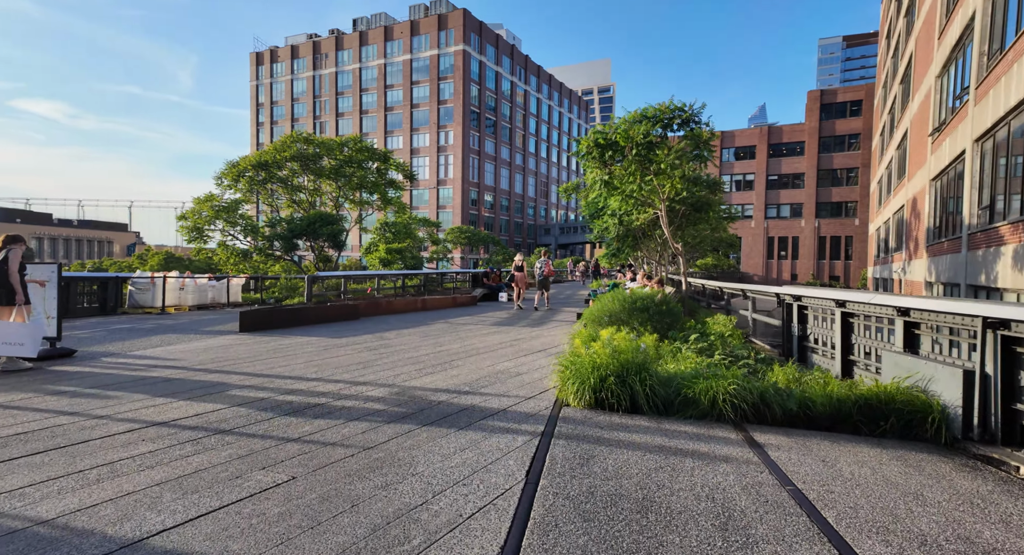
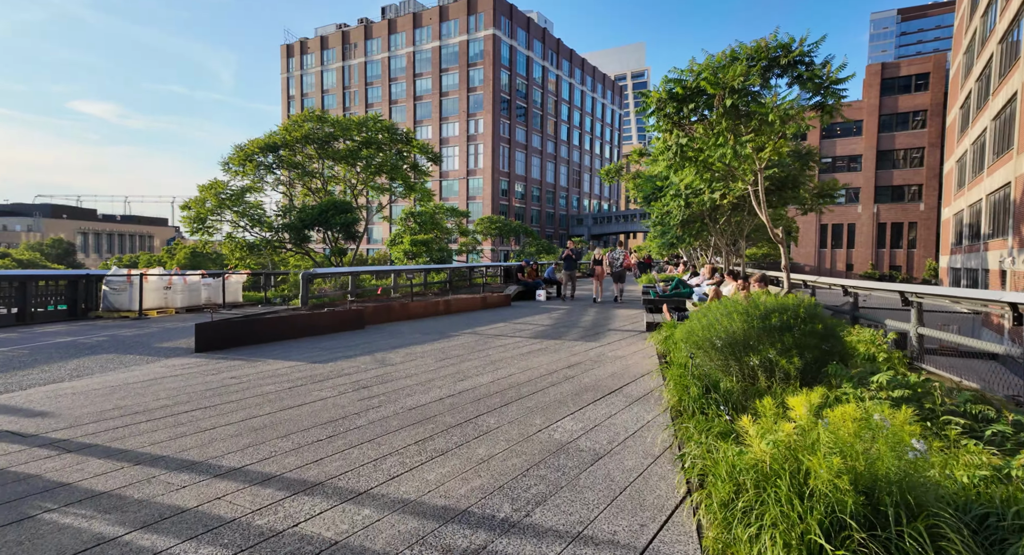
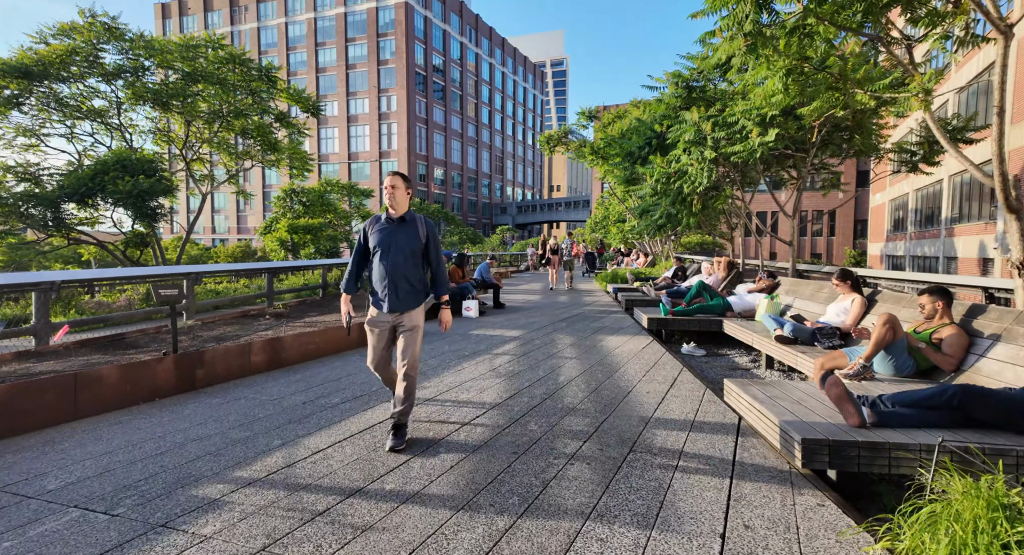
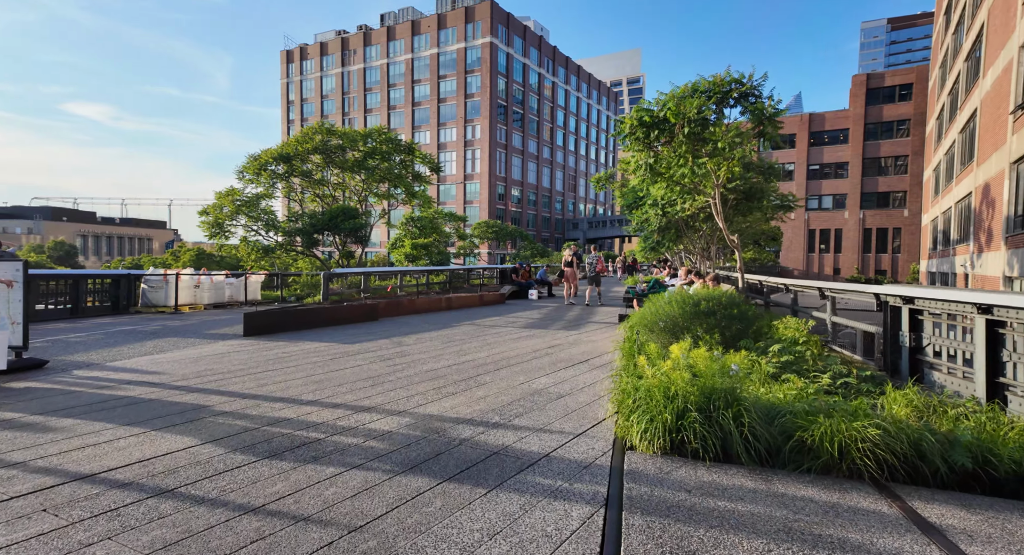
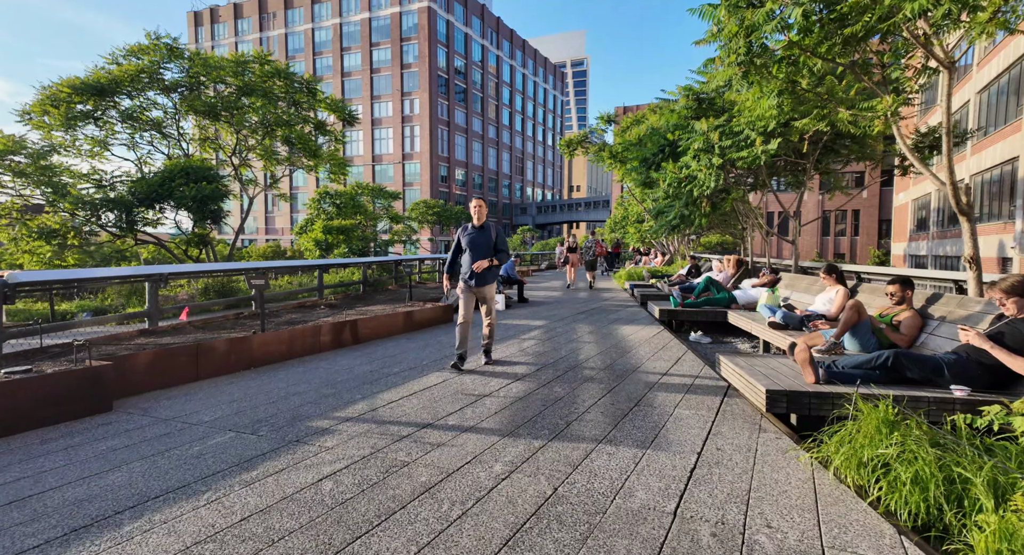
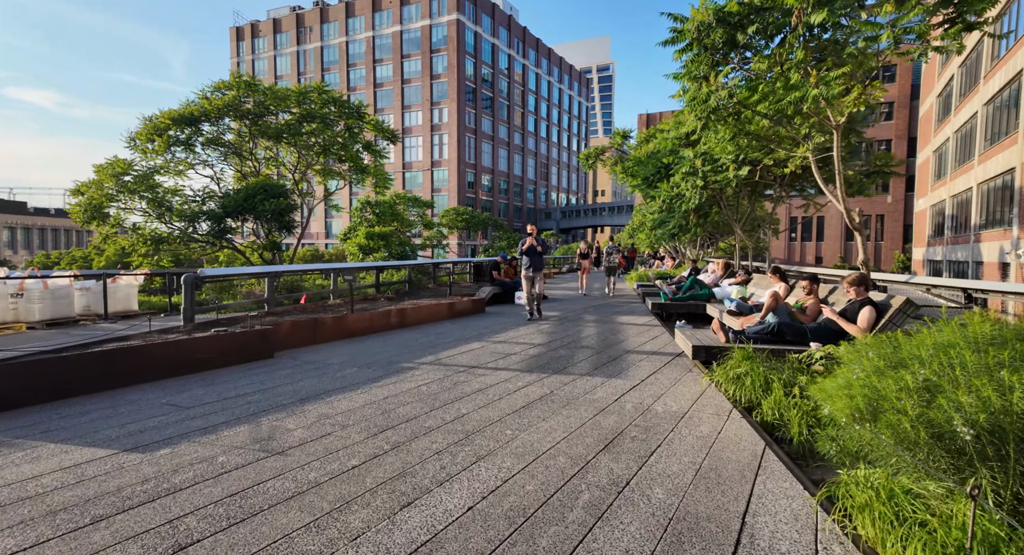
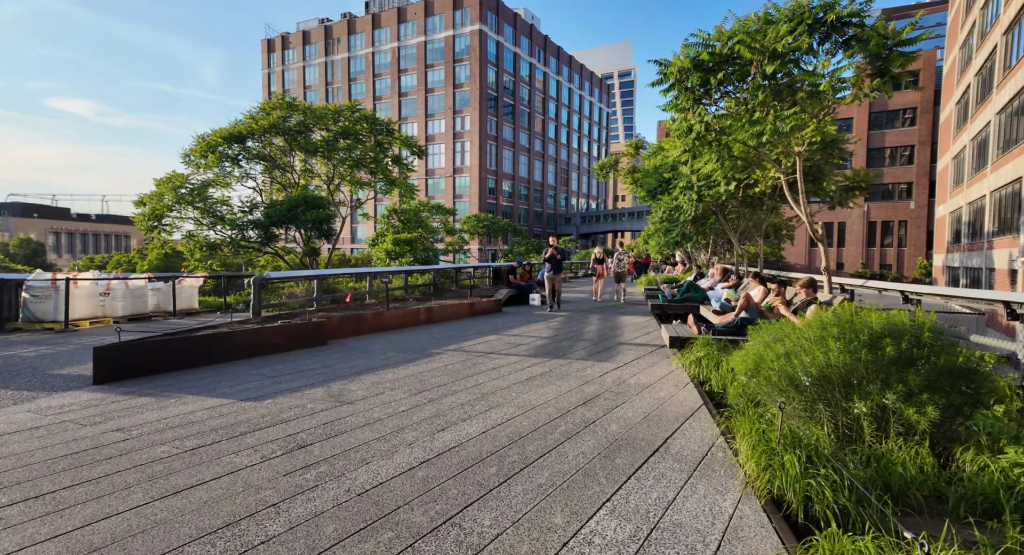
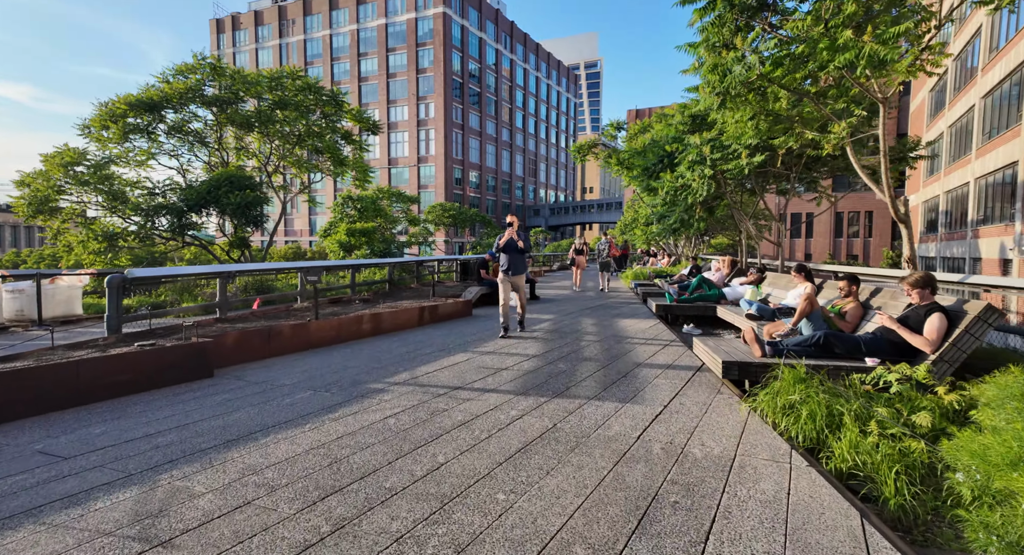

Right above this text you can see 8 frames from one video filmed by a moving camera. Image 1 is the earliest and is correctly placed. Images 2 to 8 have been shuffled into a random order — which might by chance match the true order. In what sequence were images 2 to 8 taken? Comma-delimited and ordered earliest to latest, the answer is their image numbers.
4, 2, 7, 6, 8, 5, 3
